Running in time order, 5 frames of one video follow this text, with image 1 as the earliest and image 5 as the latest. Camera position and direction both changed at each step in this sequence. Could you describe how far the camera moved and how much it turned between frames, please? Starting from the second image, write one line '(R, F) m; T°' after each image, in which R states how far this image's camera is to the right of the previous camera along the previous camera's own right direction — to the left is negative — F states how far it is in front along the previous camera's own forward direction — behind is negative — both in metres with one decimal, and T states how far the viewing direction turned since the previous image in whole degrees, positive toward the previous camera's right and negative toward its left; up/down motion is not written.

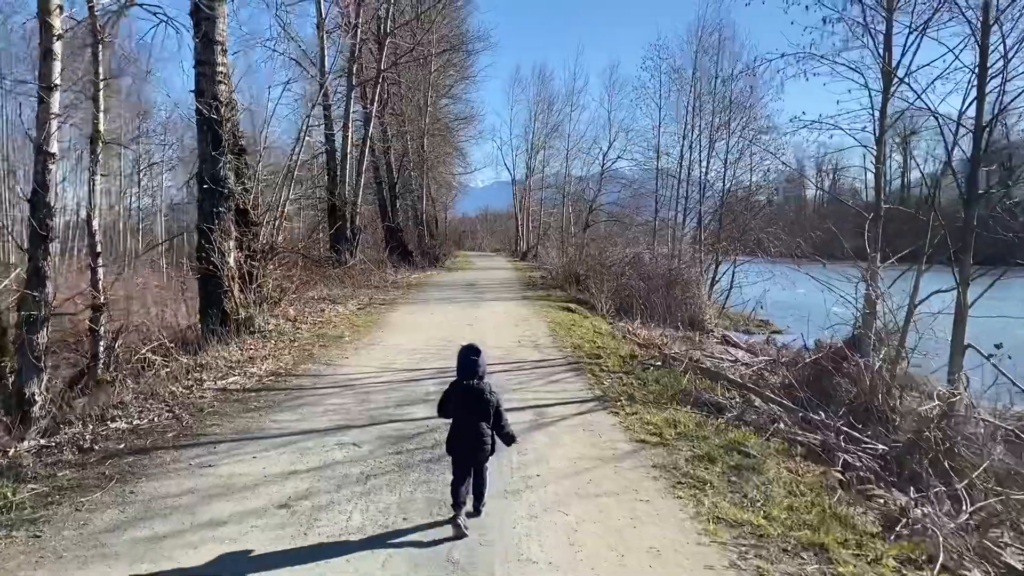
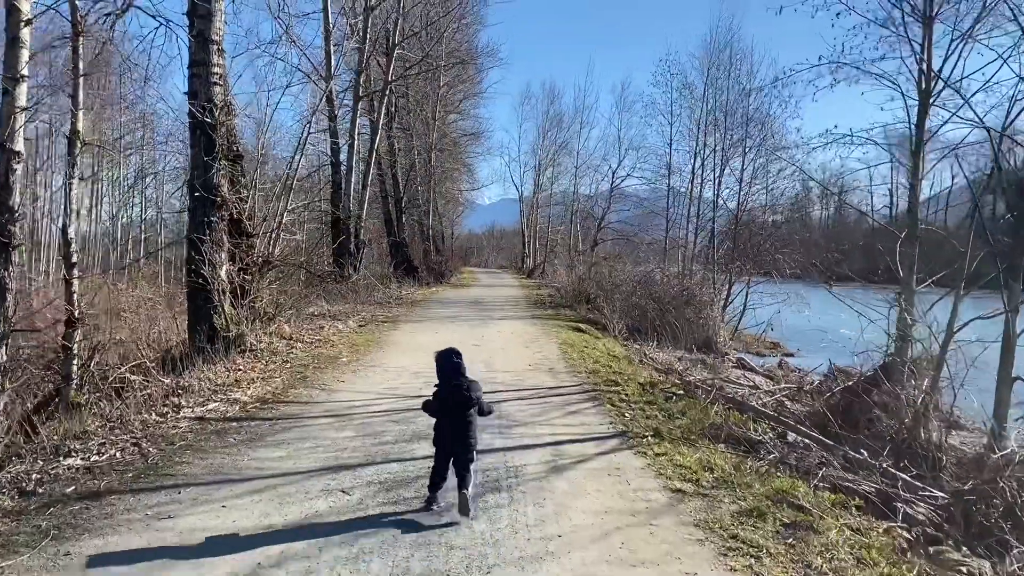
(-0.1, +0.6) m; 0°
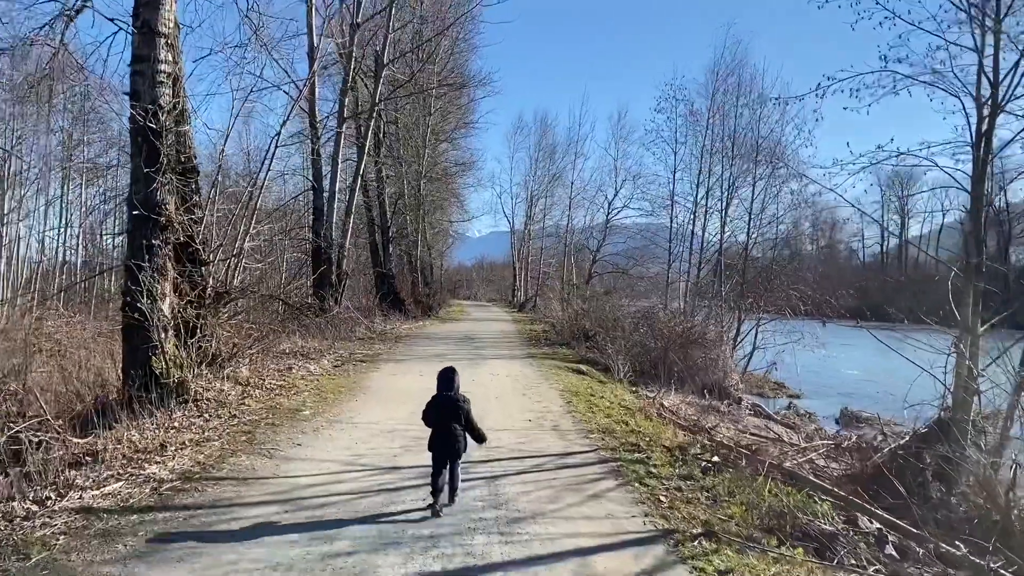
(-0.1, +1.3) m; +1°
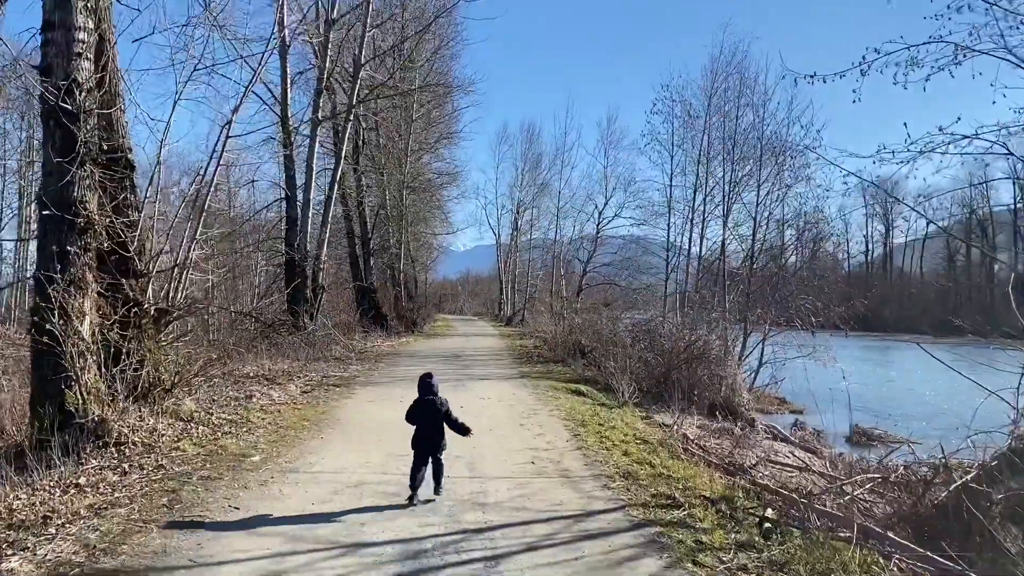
(-0.1, +1.3) m; +1°
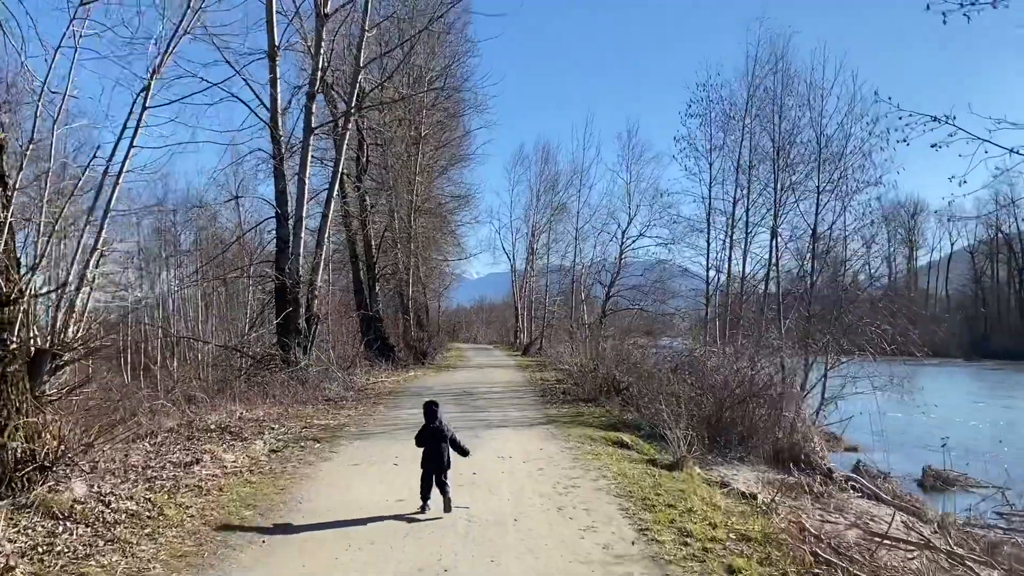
(-0.1, +2.2) m; -1°
